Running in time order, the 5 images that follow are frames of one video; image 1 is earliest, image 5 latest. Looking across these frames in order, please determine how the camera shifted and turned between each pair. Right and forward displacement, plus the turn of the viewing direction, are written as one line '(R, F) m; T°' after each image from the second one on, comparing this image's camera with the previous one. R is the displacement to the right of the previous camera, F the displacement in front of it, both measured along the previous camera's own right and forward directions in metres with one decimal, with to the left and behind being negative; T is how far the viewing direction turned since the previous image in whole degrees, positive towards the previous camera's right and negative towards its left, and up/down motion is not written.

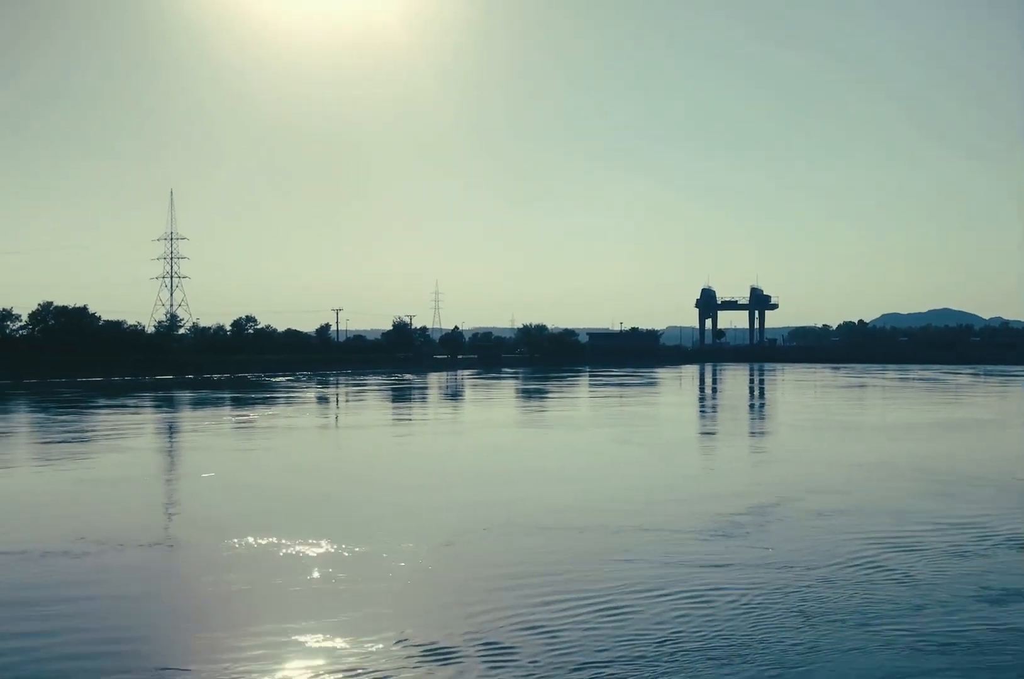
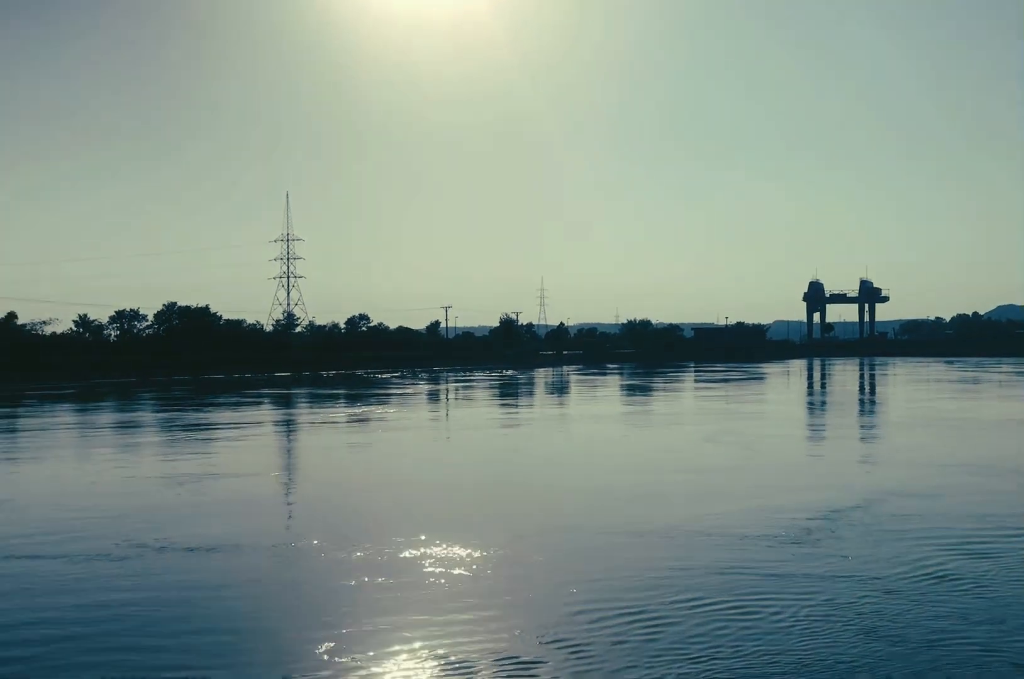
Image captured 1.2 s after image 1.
(+0.5, -0.1) m; -7°
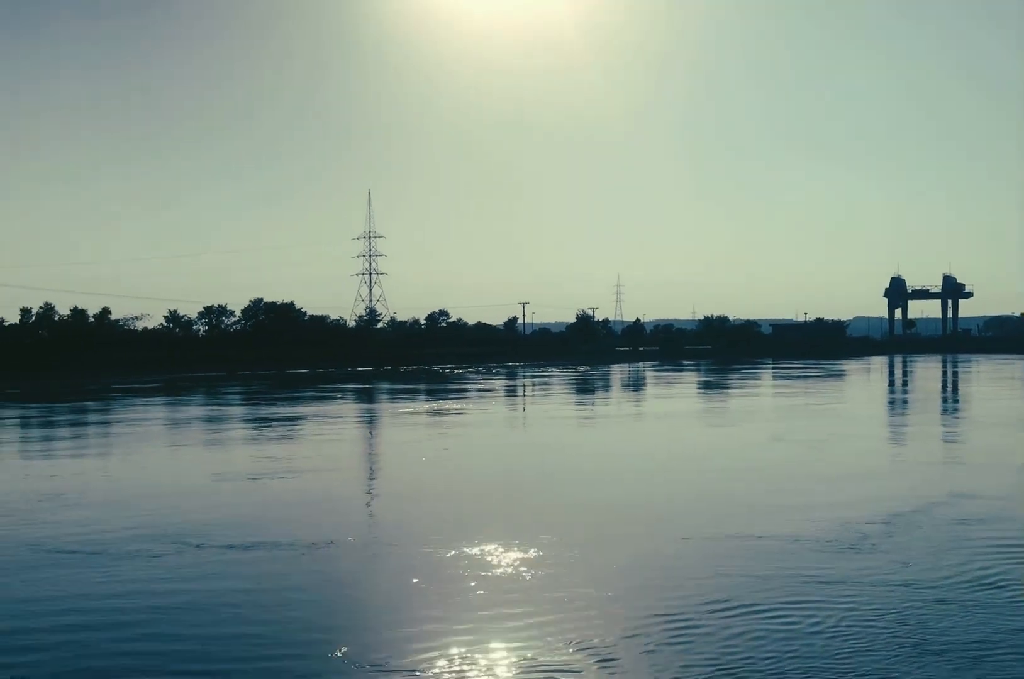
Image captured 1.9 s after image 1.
(+0.5, -0.1) m; -5°
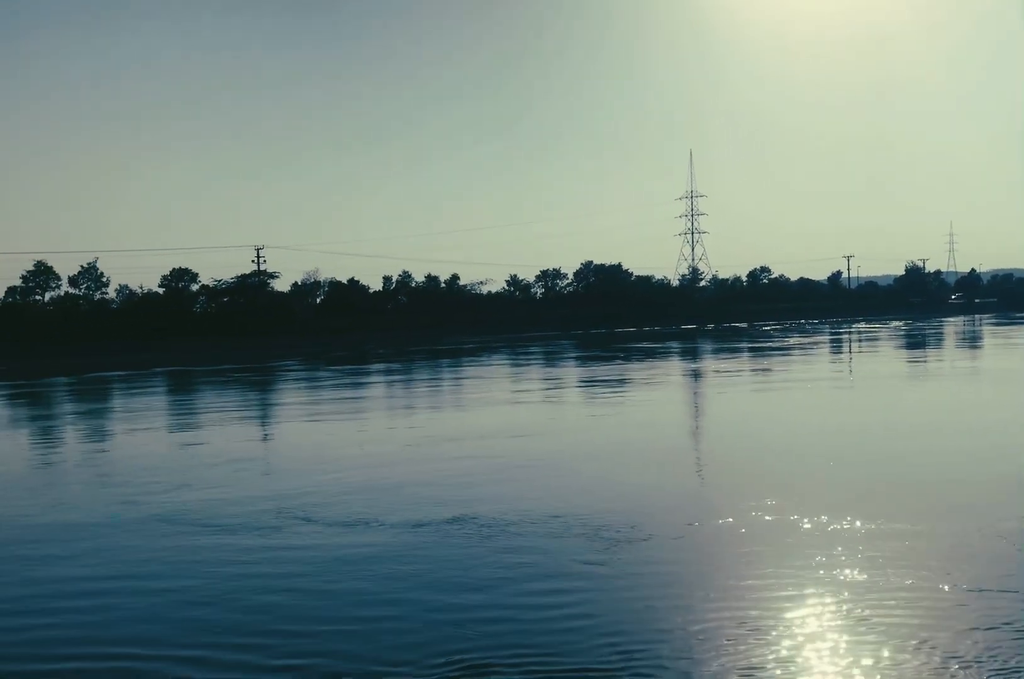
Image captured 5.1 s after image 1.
(+1.0, -1.4) m; -19°
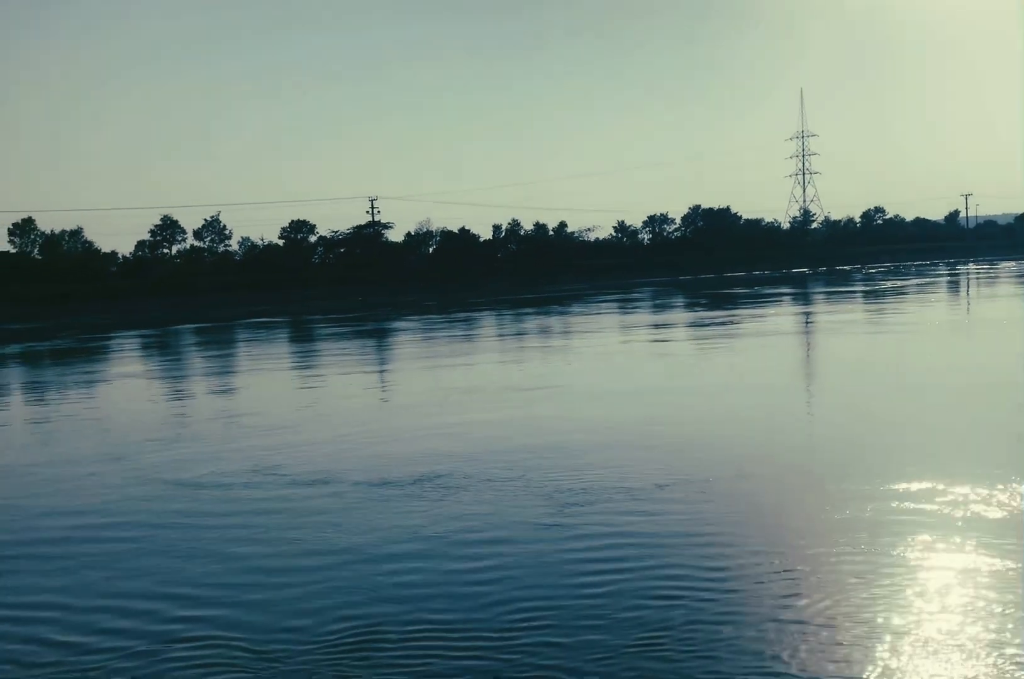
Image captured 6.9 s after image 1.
(+0.2, -0.6) m; -6°
